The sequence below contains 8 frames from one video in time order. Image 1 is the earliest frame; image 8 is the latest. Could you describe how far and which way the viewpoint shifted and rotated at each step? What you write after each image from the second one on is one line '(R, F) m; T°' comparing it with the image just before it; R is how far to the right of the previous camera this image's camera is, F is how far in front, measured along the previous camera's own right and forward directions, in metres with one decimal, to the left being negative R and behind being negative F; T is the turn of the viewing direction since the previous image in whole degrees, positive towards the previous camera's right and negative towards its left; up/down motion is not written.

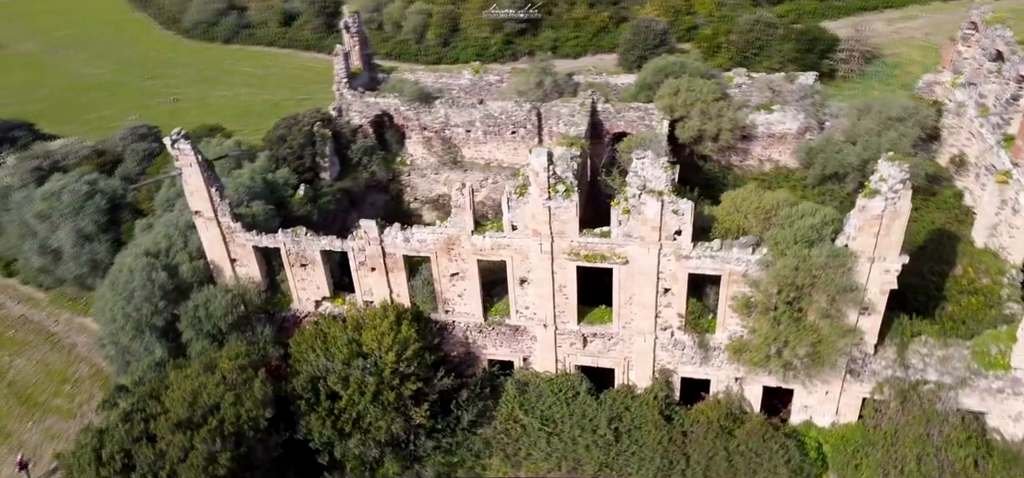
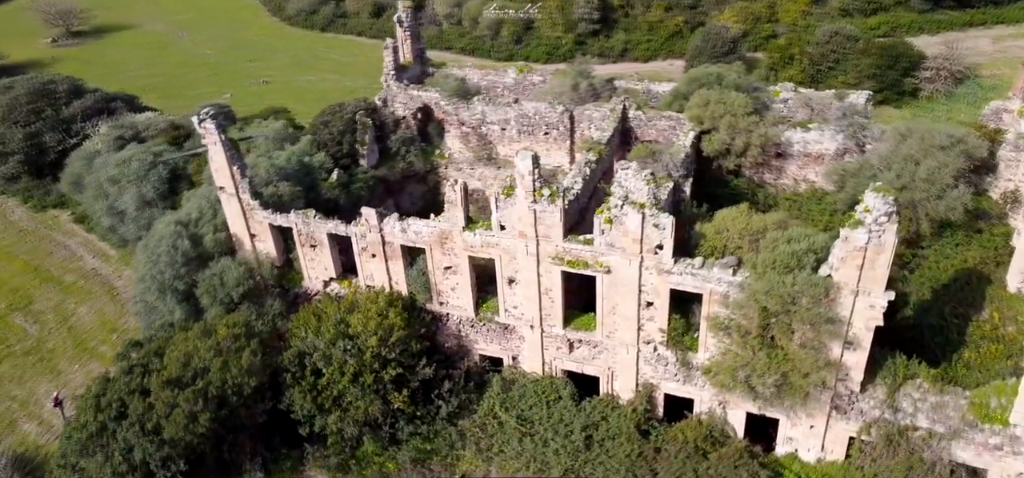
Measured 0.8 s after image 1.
(+2.7, -0.1) m; -8°
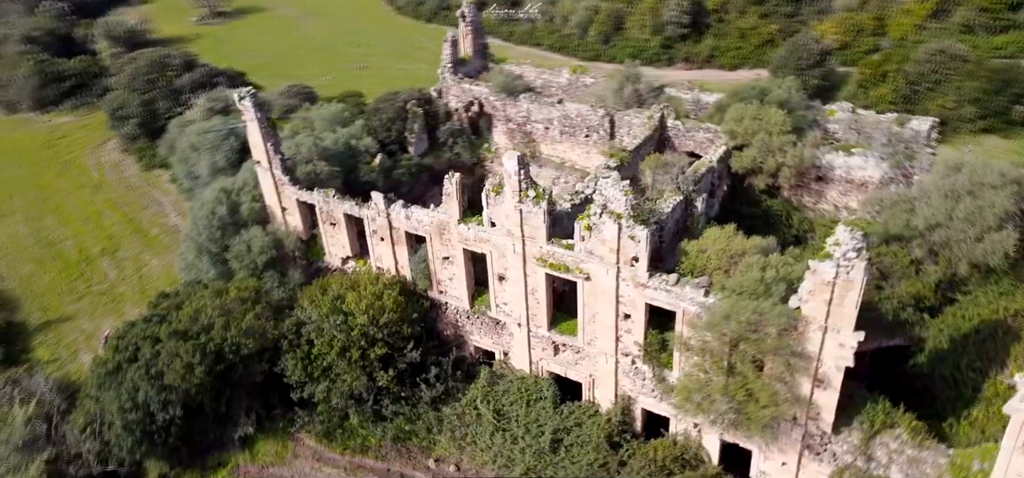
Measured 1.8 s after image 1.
(+3.2, 0.0) m; -9°
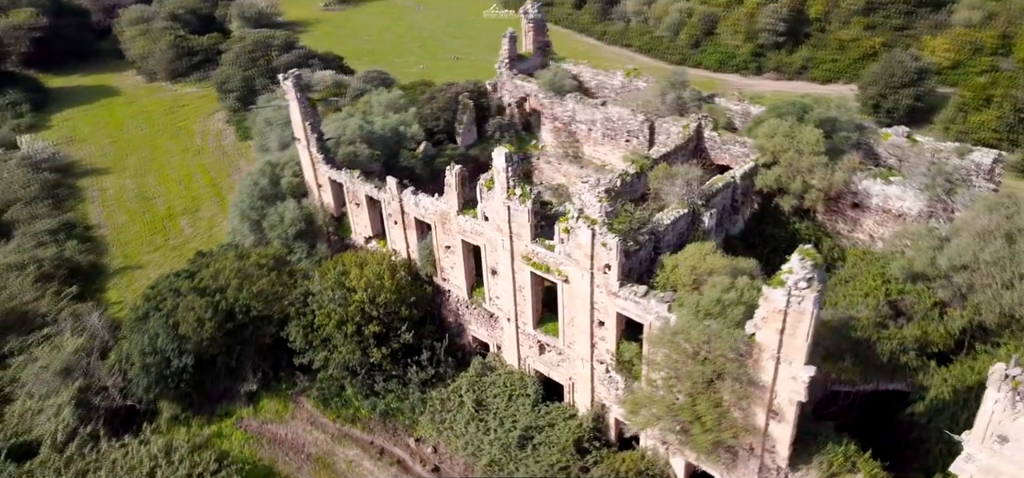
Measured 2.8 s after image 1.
(+3.1, 0.0) m; -9°
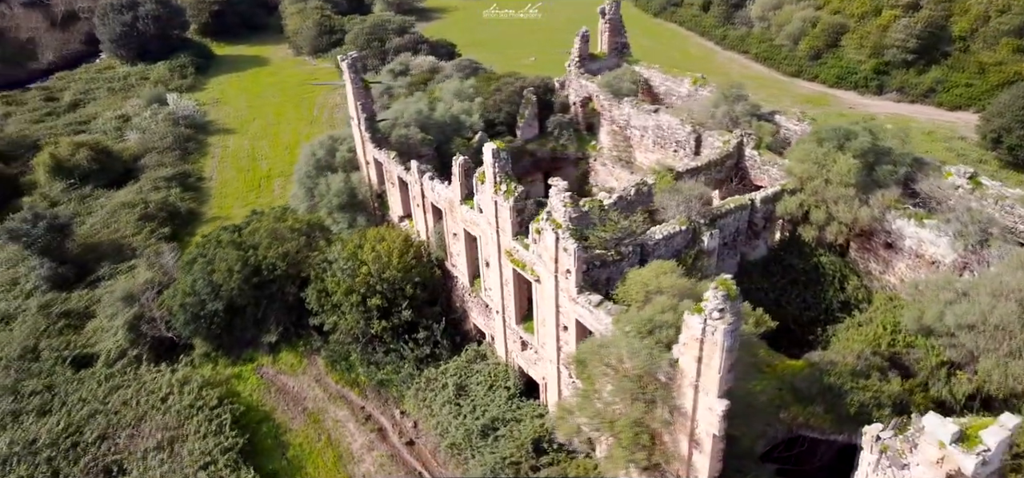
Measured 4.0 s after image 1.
(+4.0, 0.0) m; -11°
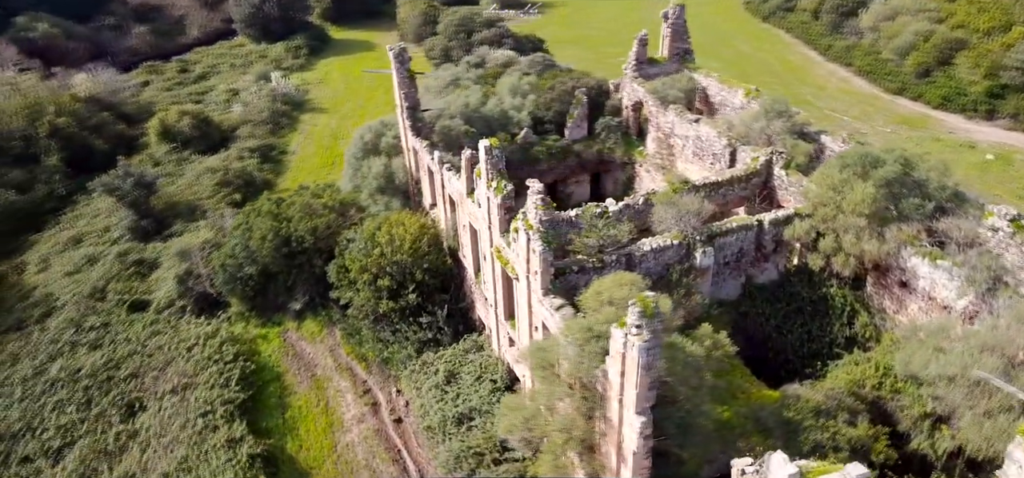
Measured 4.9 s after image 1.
(+3.2, -0.1) m; -9°
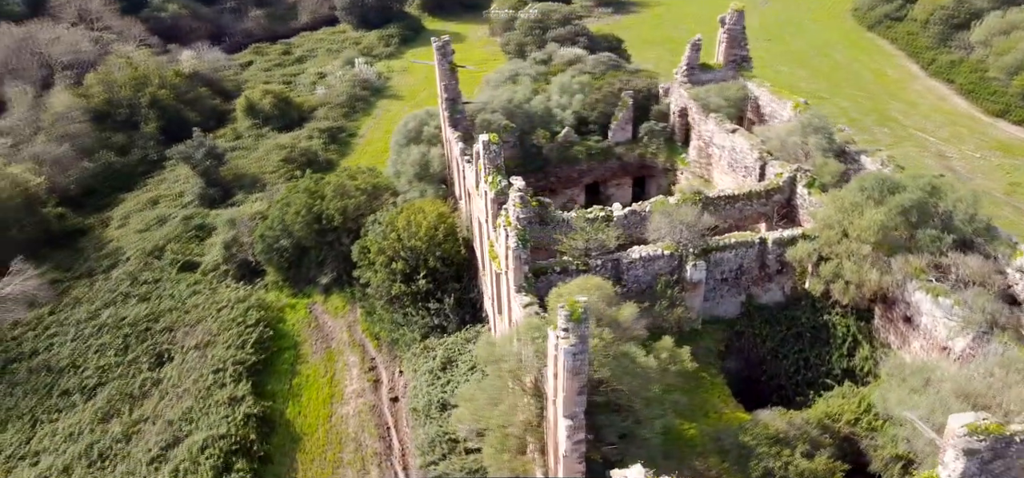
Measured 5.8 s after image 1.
(+2.8, -0.1) m; -8°
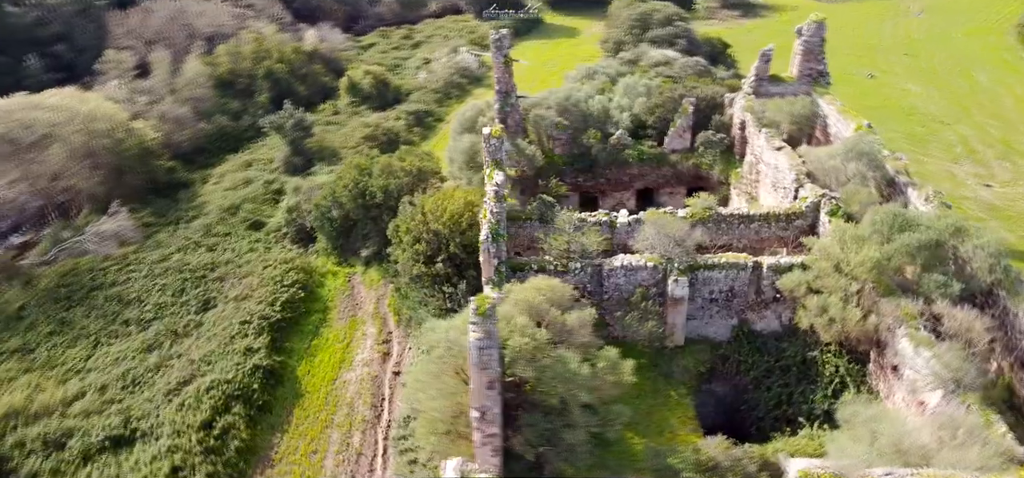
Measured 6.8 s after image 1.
(+3.6, -0.1) m; -10°
